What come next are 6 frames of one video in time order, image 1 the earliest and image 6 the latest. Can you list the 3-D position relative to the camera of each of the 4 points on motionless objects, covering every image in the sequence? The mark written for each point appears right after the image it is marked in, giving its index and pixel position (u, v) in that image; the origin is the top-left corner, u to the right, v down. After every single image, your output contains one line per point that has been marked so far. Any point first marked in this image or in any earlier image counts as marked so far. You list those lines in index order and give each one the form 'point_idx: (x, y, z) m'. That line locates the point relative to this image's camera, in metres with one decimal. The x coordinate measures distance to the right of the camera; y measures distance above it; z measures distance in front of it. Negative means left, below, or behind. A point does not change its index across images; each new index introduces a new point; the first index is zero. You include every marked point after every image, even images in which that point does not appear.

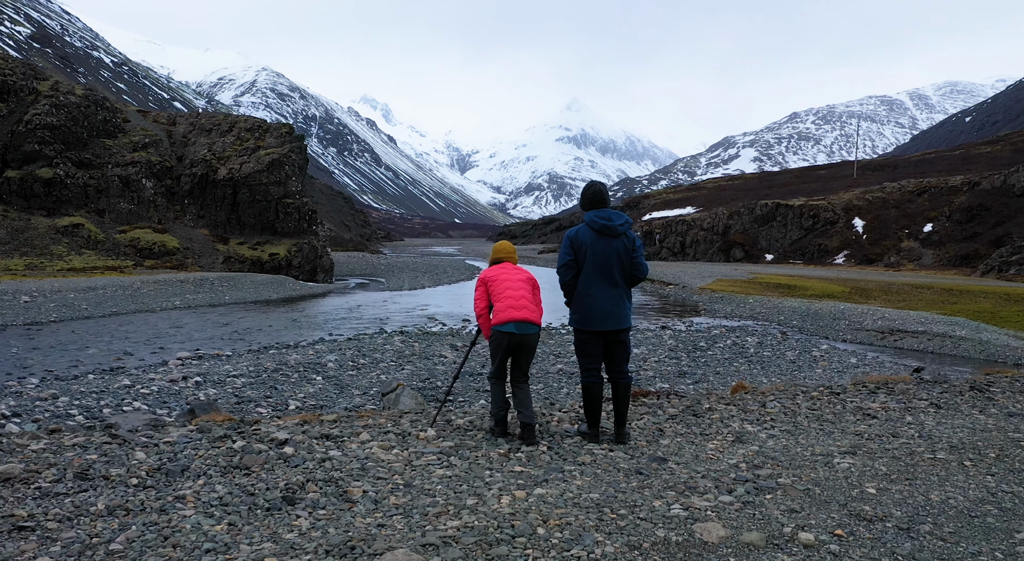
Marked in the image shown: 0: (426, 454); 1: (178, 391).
0: (-0.9, -2.3, +8.5) m
1: (-7.3, -2.4, +14.9) m
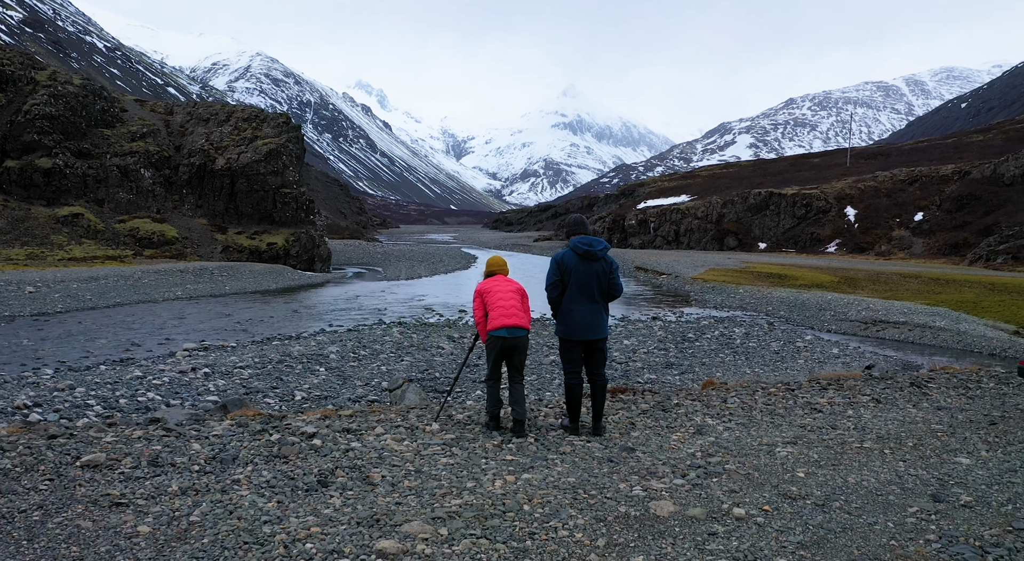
0: (-1.0, -2.3, +9.2) m
1: (-7.4, -2.3, +15.6) m
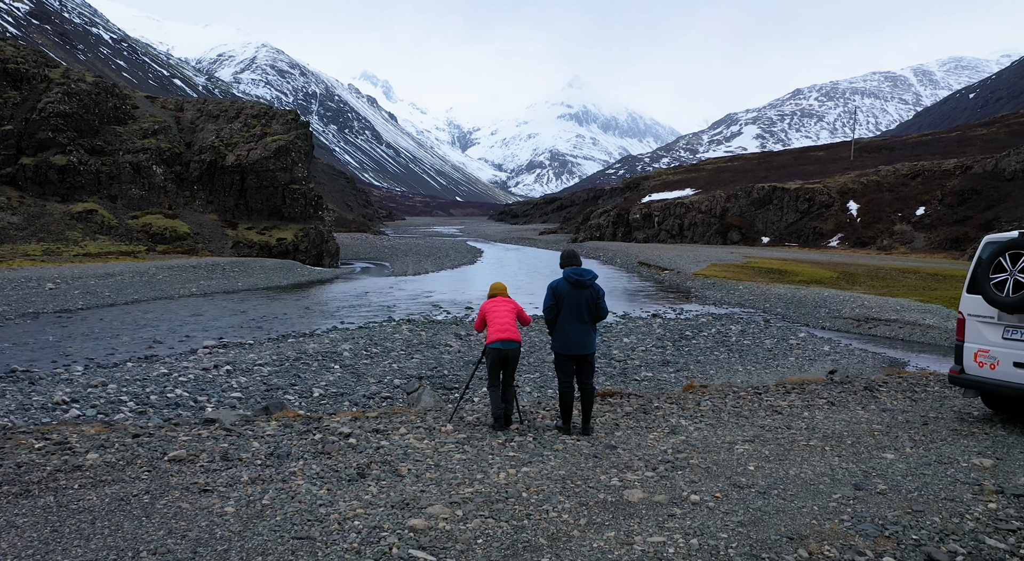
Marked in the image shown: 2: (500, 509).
0: (-0.9, -2.5, +10.2) m
1: (-7.3, -2.4, +16.6) m
2: (-0.1, -2.6, +7.9) m
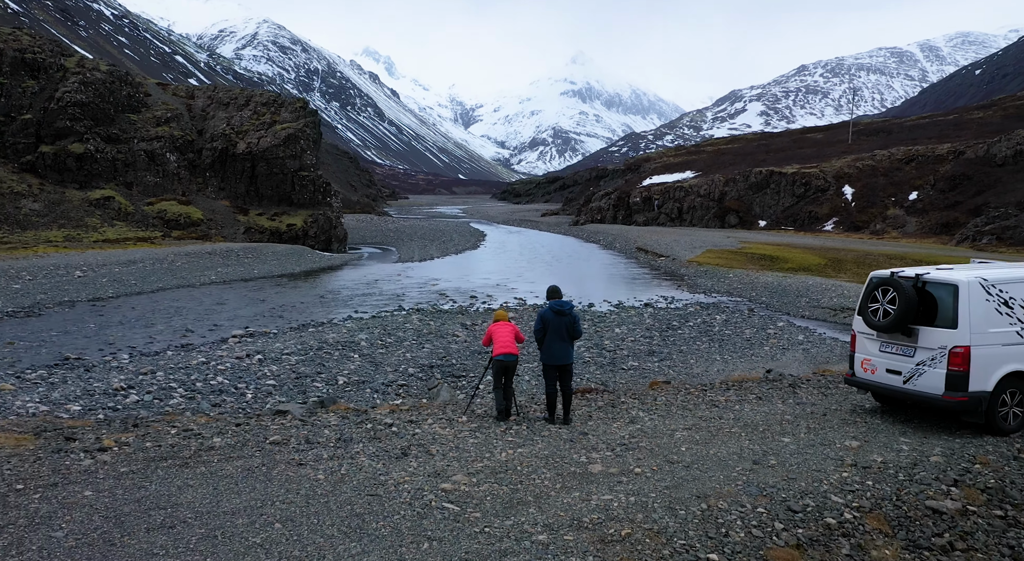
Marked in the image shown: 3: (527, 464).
0: (-0.9, -2.7, +12.3) m
1: (-7.3, -2.4, +18.7) m
2: (-0.1, -2.9, +10.0) m
3: (+0.3, -2.8, +10.5) m
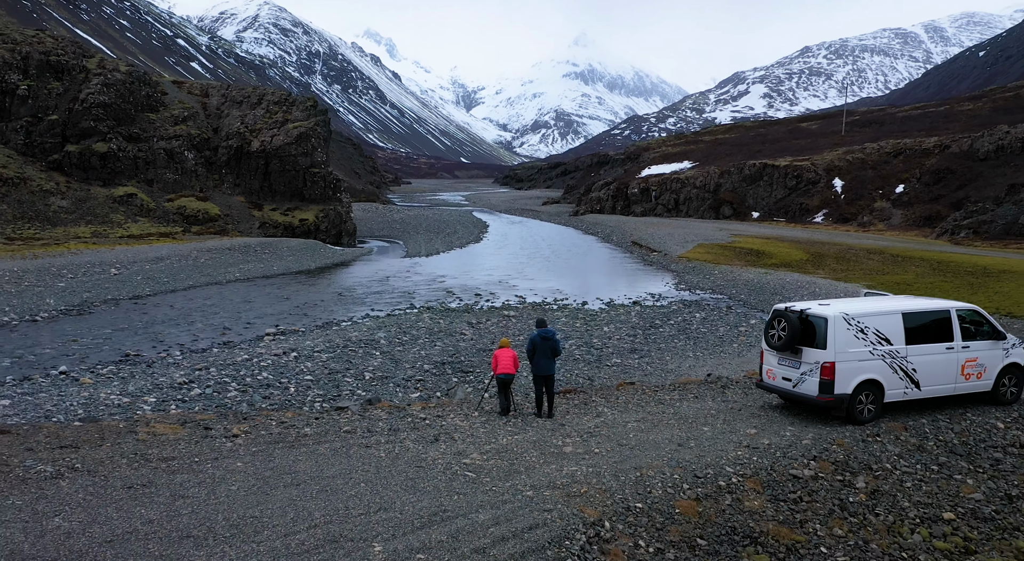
0: (-0.9, -3.1, +15.4) m
1: (-7.3, -2.7, +21.8) m
2: (-0.1, -3.4, +13.1) m
3: (+0.3, -3.3, +13.6) m
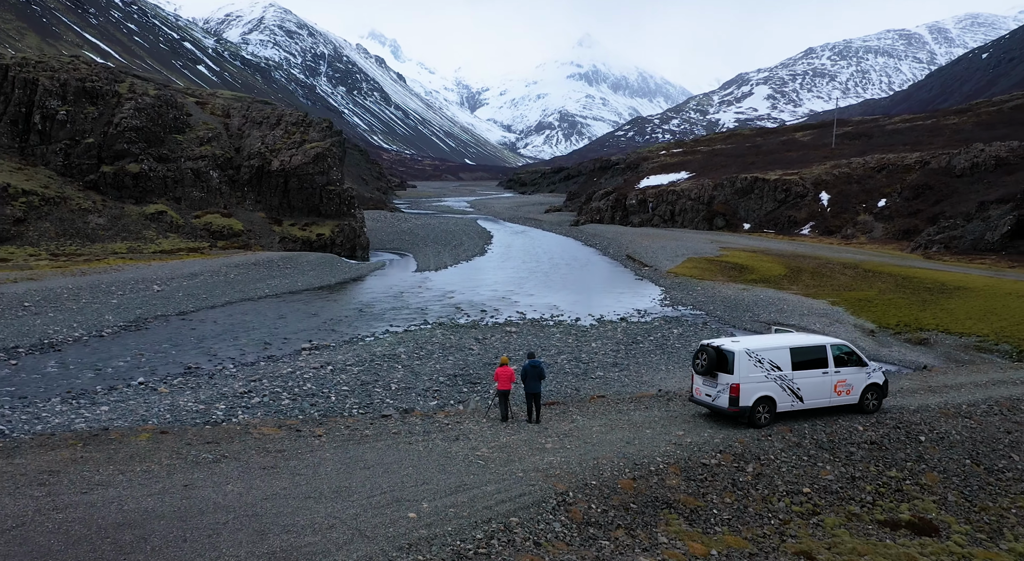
0: (-0.9, -4.1, +19.7) m
1: (-7.2, -3.7, +26.2) m
2: (-0.1, -4.4, +17.4) m
3: (+0.3, -4.3, +18.0) m
